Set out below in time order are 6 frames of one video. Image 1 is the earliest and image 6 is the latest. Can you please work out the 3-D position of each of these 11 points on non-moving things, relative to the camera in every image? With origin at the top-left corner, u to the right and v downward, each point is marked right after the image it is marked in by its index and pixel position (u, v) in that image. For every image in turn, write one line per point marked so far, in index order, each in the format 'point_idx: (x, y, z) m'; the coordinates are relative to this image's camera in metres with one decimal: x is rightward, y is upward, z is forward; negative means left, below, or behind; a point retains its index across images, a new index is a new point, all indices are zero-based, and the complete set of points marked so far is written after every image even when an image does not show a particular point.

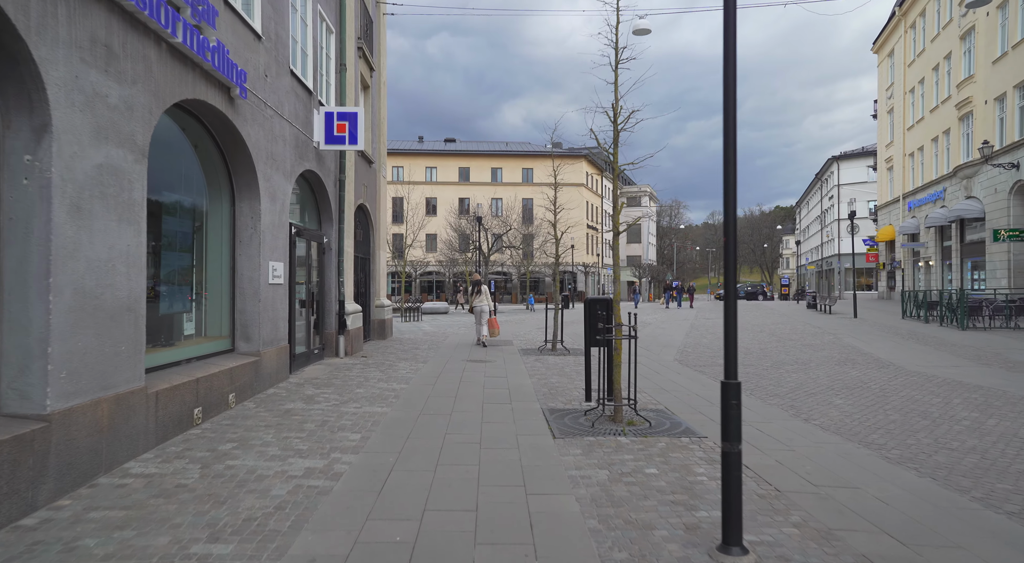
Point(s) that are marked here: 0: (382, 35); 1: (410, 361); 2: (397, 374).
0: (-3.6, +6.9, +16.9) m
1: (-2.0, -1.6, +11.9) m
2: (-1.9, -1.6, +10.2) m
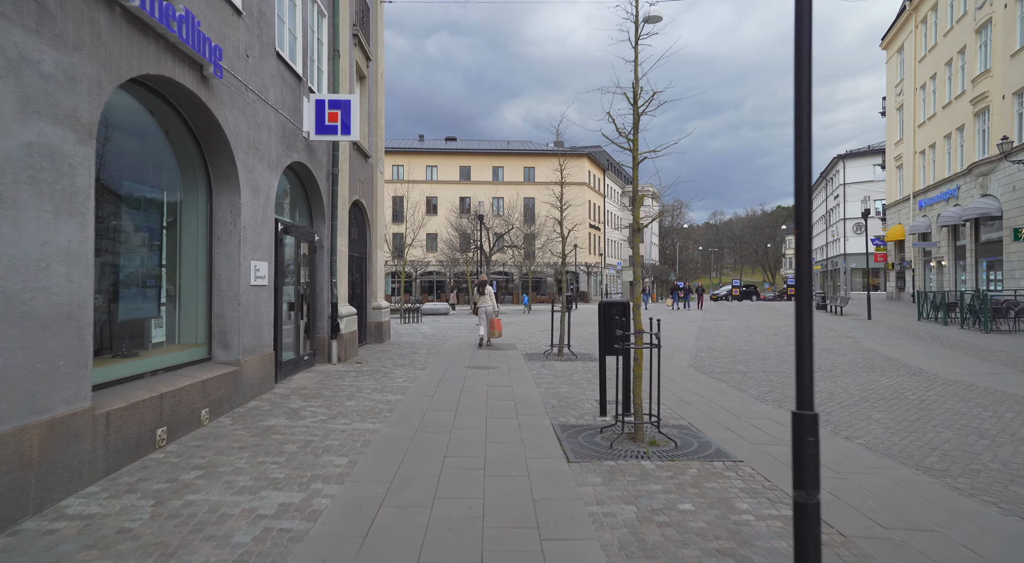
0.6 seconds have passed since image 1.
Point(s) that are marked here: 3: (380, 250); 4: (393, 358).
0: (-3.6, +6.9, +16.2) m
1: (-1.9, -1.6, +11.2) m
2: (-1.9, -1.6, +9.4) m
3: (-3.6, +0.9, +16.5) m
4: (-2.5, -1.6, +12.5) m
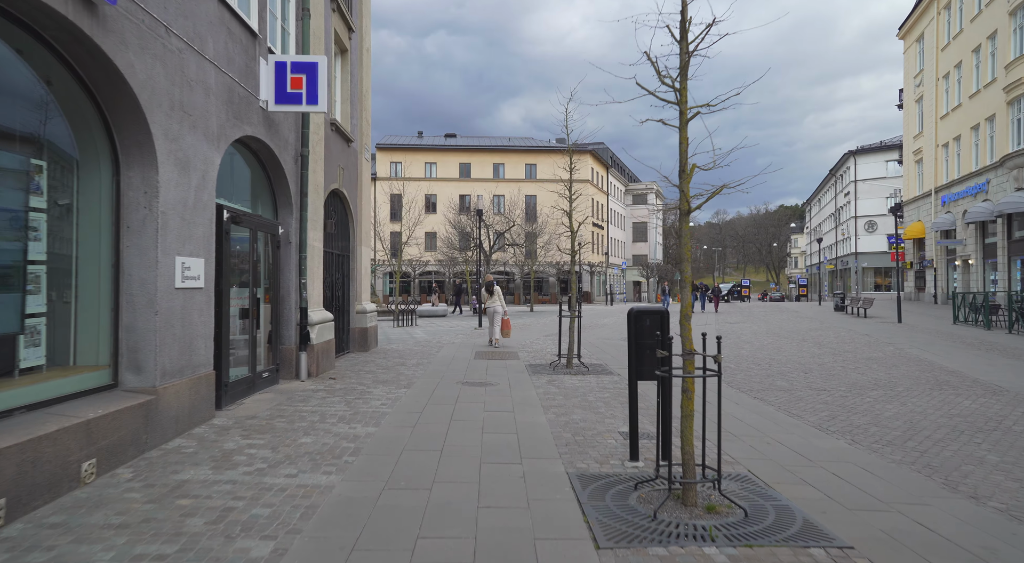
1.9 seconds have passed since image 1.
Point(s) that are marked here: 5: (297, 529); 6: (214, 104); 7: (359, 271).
0: (-3.5, +6.9, +14.4) m
1: (-1.9, -1.6, +9.4) m
2: (-1.8, -1.6, +7.7) m
3: (-3.6, +0.9, +14.8) m
4: (-2.5, -1.6, +10.8) m
5: (-1.4, -1.6, +4.0) m
6: (-3.3, +2.0, +6.7) m
7: (-3.6, +0.2, +14.2) m
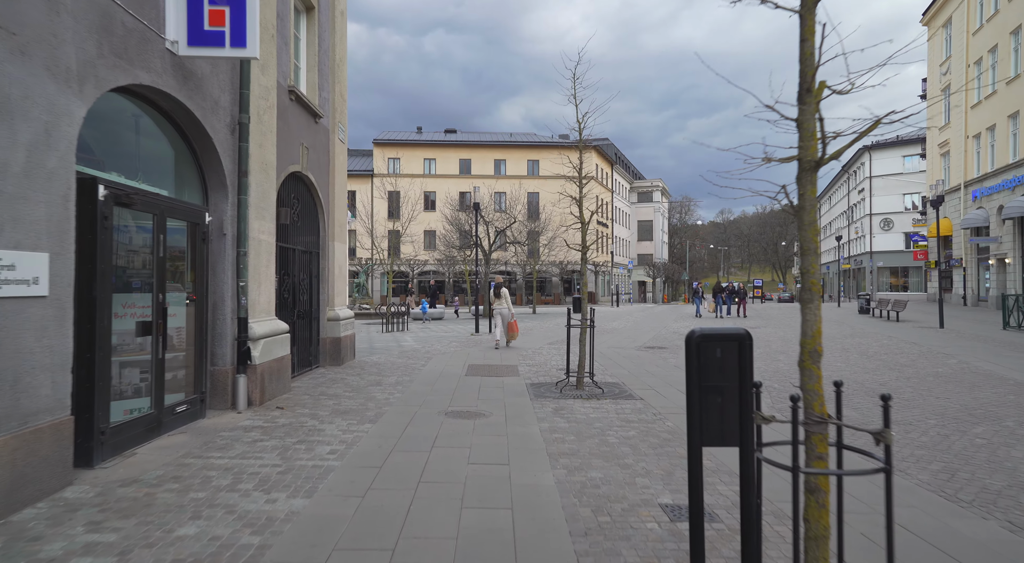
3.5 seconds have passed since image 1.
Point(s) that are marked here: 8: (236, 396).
0: (-3.5, +6.9, +12.4) m
1: (-1.9, -1.7, +7.4) m
2: (-1.9, -1.6, +5.6) m
3: (-3.6, +0.8, +12.7) m
4: (-2.5, -1.6, +8.8) m
5: (-1.5, -1.6, +1.9) m
6: (-3.3, +1.9, +4.6) m
7: (-3.6, +0.2, +12.1) m
8: (-3.4, -1.3, +7.3) m
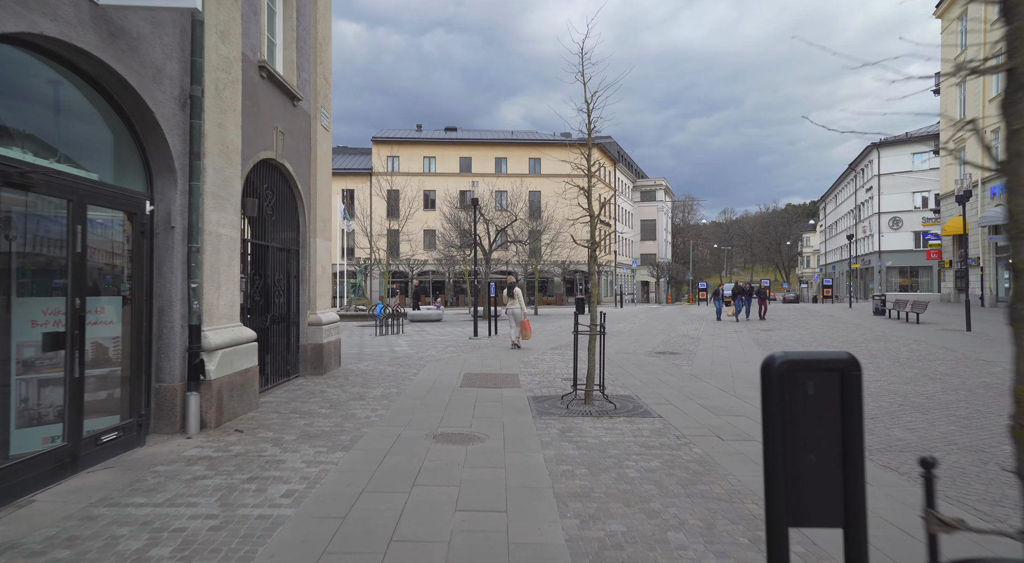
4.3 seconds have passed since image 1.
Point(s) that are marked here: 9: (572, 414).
0: (-3.5, +6.8, +11.2) m
1: (-2.0, -1.7, +6.2) m
2: (-1.9, -1.6, +4.5) m
3: (-3.6, +0.8, +11.6) m
4: (-2.5, -1.7, +7.6) m
5: (-1.5, -1.7, +0.8) m
6: (-3.3, +1.9, +3.5) m
7: (-3.6, +0.2, +11.0) m
8: (-3.4, -1.4, +6.2) m
9: (+0.8, -1.7, +7.8) m
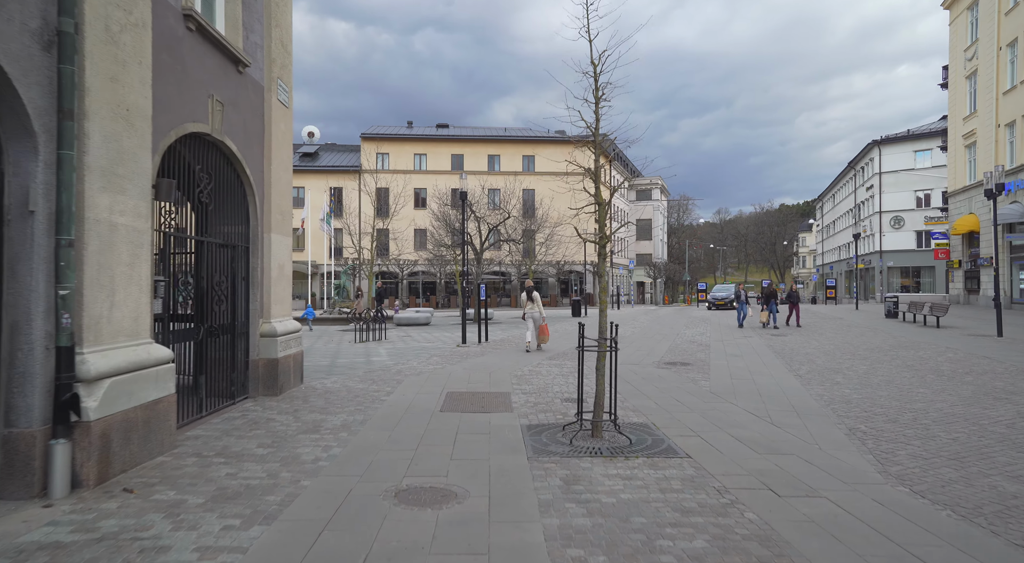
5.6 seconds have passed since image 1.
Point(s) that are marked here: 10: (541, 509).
0: (-3.7, +6.8, +9.5) m
1: (-2.0, -1.7, +4.5) m
2: (-2.0, -1.7, +2.8) m
3: (-3.8, +0.8, +9.9) m
4: (-2.6, -1.7, +5.9) m
5: (-1.5, -1.7, -0.9) m
6: (-3.4, +1.9, +1.7) m
7: (-3.8, +0.2, +9.3) m
8: (-3.5, -1.4, +4.5) m
9: (+0.7, -1.7, +6.1) m
10: (+0.2, -1.8, +4.8) m
